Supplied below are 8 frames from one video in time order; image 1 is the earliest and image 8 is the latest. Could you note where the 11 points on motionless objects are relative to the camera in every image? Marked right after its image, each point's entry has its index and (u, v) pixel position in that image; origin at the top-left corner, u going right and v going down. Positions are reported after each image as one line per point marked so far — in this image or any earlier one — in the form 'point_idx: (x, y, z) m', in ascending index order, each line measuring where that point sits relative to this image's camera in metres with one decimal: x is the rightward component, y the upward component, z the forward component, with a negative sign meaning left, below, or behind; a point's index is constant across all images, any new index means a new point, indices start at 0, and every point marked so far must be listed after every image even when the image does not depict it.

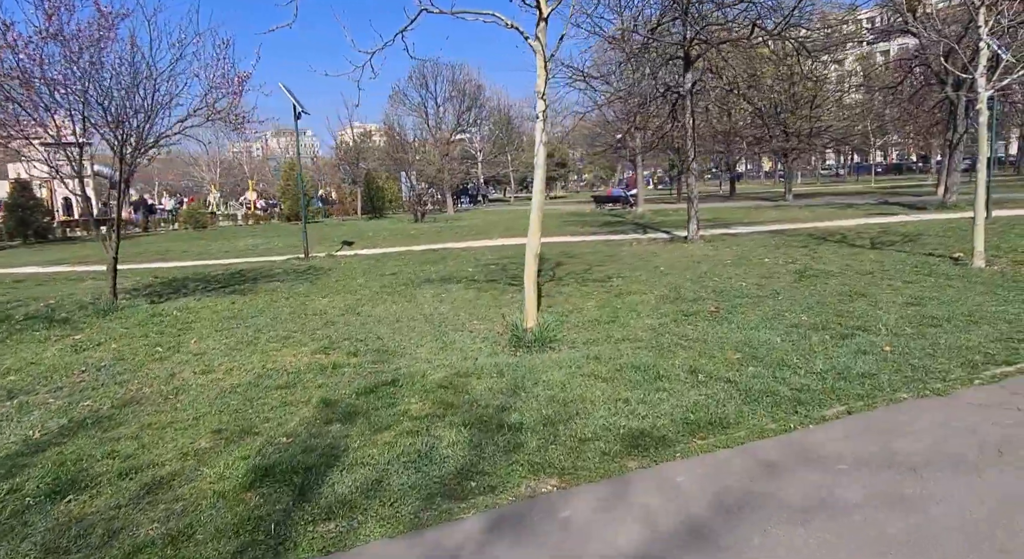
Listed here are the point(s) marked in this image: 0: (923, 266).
0: (+6.3, +0.2, +10.4) m
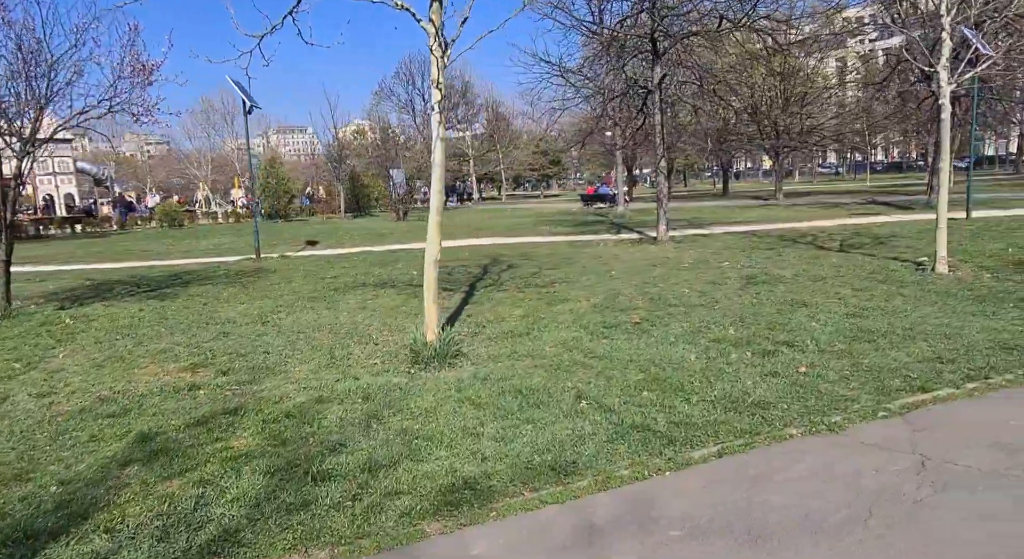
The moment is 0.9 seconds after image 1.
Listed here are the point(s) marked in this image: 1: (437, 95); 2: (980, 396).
0: (+5.5, +0.1, +10.0) m
1: (-0.6, +1.5, +5.2) m
2: (+2.5, -0.6, +3.7) m
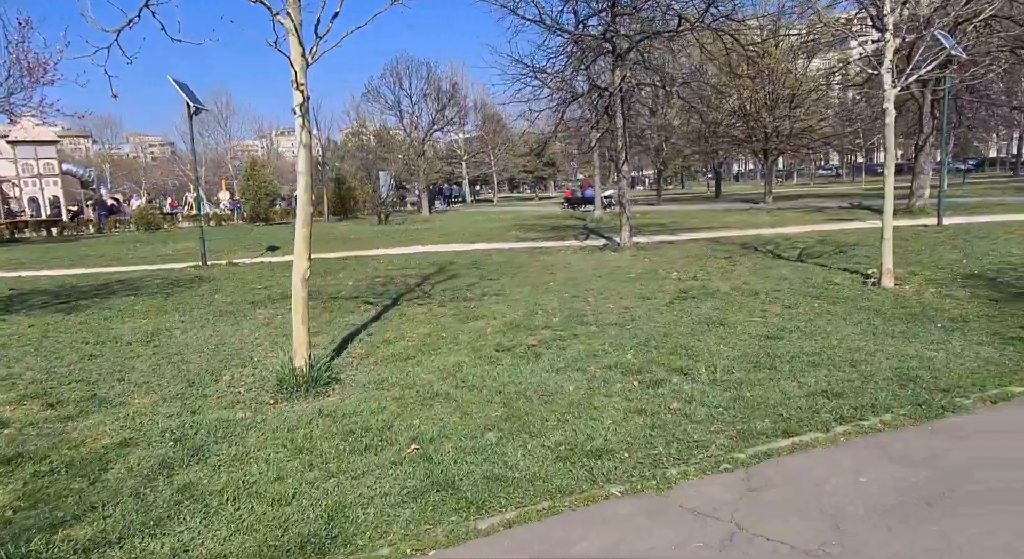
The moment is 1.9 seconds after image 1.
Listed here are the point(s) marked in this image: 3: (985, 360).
0: (+4.4, 0.0, +9.6) m
1: (-1.5, +1.3, +4.8) m
2: (+1.6, -0.8, +3.3) m
3: (+3.4, -0.6, +4.9) m
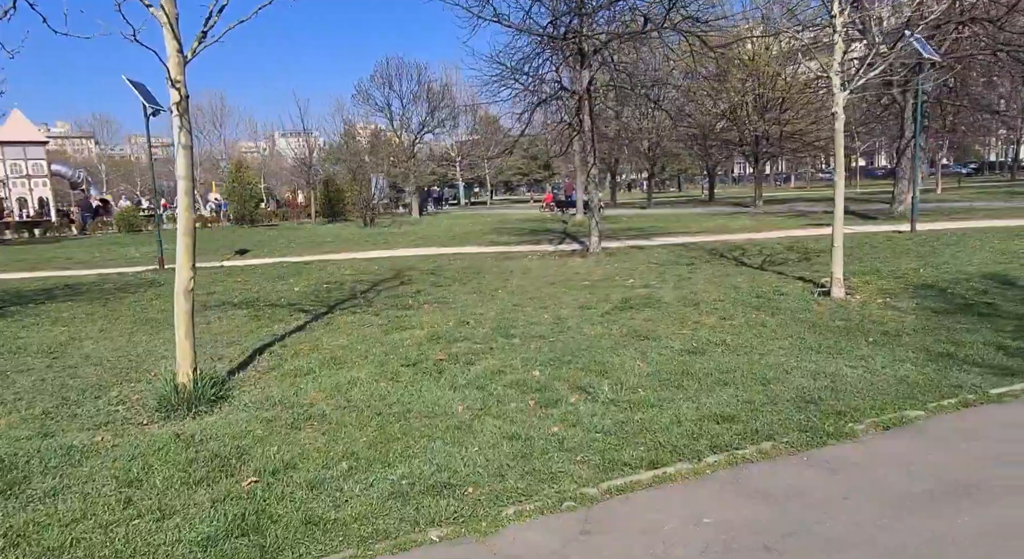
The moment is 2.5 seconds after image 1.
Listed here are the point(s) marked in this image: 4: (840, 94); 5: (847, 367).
0: (+3.6, -0.2, +9.4) m
1: (-2.3, +1.2, +4.5) m
2: (+0.9, -0.9, +3.0) m
3: (+2.6, -0.7, +4.6) m
4: (+4.4, +2.5, +9.0) m
5: (+2.5, -0.7, +5.1) m
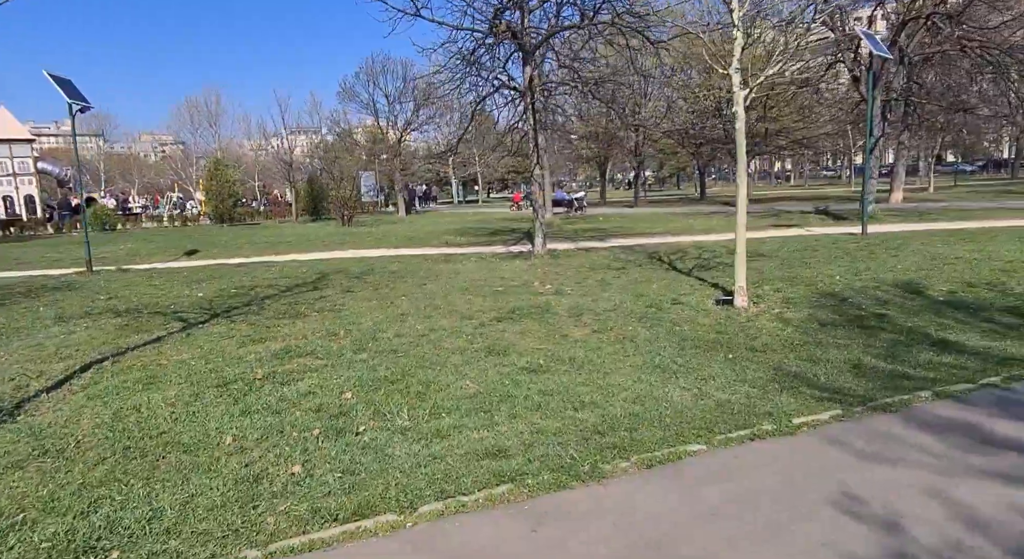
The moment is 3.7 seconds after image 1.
0: (+2.2, -0.3, +9.1) m
1: (-3.6, +1.1, +4.1) m
2: (-0.4, -1.0, +2.7) m
3: (+1.3, -0.8, +4.3) m
4: (+2.9, +2.4, +8.7) m
5: (+1.2, -0.8, +4.8) m
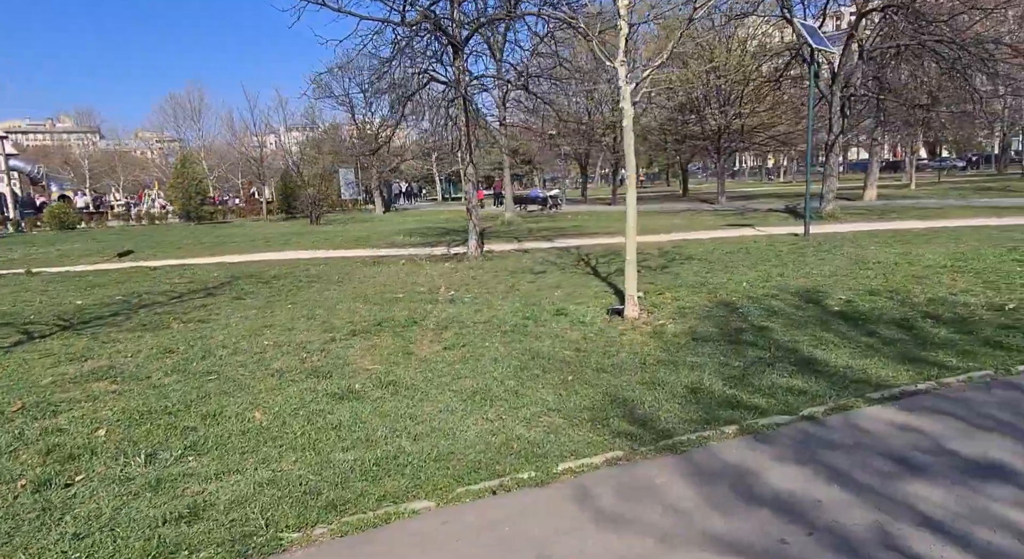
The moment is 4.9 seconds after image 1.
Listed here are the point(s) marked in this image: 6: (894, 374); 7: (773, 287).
0: (+0.7, -0.4, +8.6) m
1: (-5.0, +1.0, +3.4) m
2: (-1.7, -1.1, +2.1) m
3: (-0.1, -0.9, +3.8) m
4: (+1.4, +2.3, +8.2) m
5: (-0.2, -0.9, +4.3) m
6: (+2.8, -0.7, +5.1) m
7: (+3.6, -0.1, +9.4) m
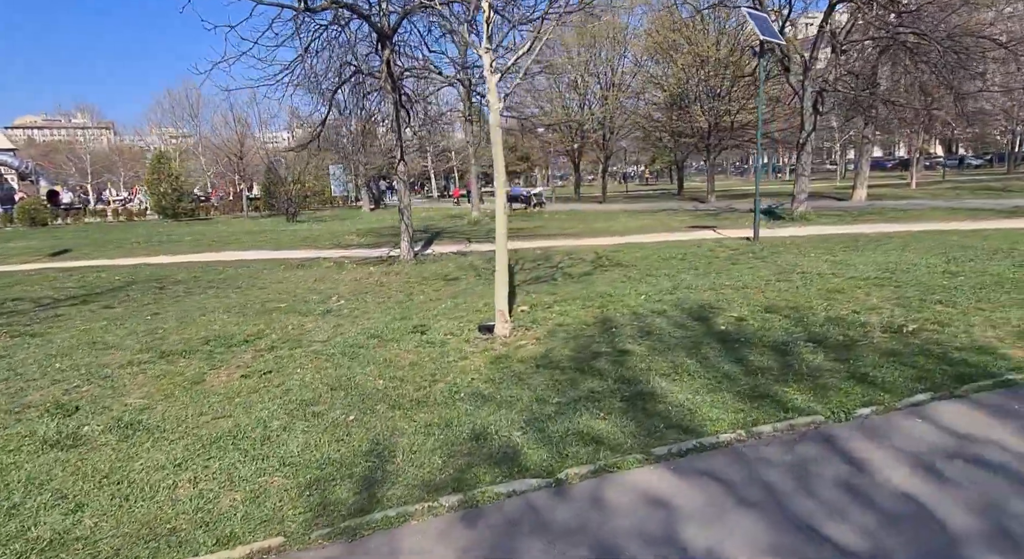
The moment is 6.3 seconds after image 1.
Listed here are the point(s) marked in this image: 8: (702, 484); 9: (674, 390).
0: (-0.9, -0.5, +7.8) m
1: (-6.5, +0.8, +2.6) m
2: (-3.2, -1.3, +1.3) m
3: (-1.6, -1.1, +3.0) m
4: (-0.1, +2.2, +7.5) m
5: (-1.7, -1.1, +3.5) m
6: (+1.3, -0.9, +4.4) m
7: (+2.0, -0.3, +8.7) m
8: (+0.9, -1.0, +3.1) m
9: (+1.3, -0.8, +5.2) m
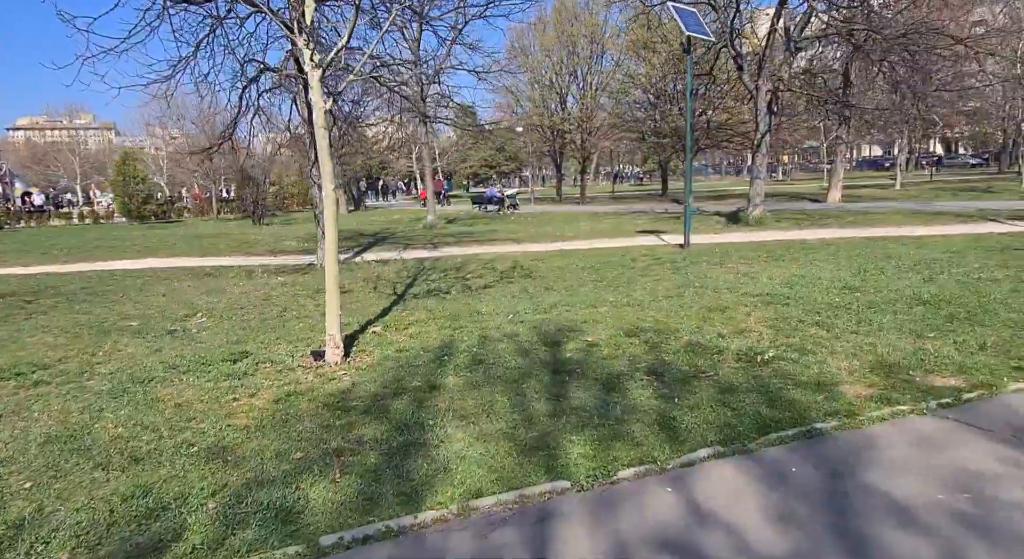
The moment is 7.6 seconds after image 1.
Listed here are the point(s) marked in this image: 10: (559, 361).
0: (-2.6, -0.8, +7.1) m
1: (-8.0, +0.6, +1.7) m
2: (-4.8, -1.5, +0.5) m
3: (-3.2, -1.3, +2.3) m
4: (-1.9, +2.0, +6.7) m
5: (-3.3, -1.3, +2.7) m
6: (-0.4, -1.1, +3.7) m
7: (+0.3, -0.5, +8.0) m
8: (-0.7, -1.2, +2.4) m
9: (-0.4, -1.1, +4.6) m
10: (+0.4, -0.8, +6.4) m
